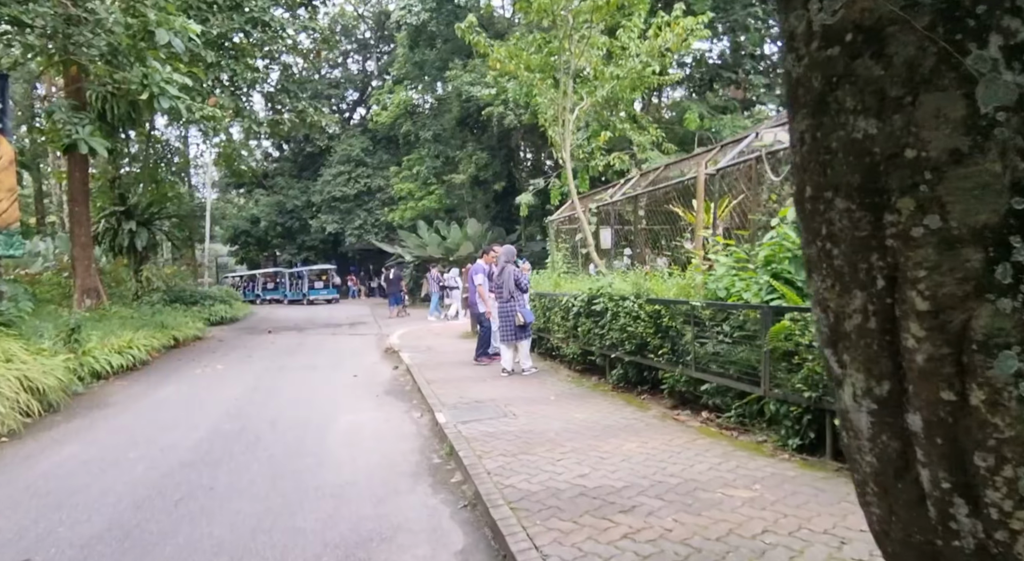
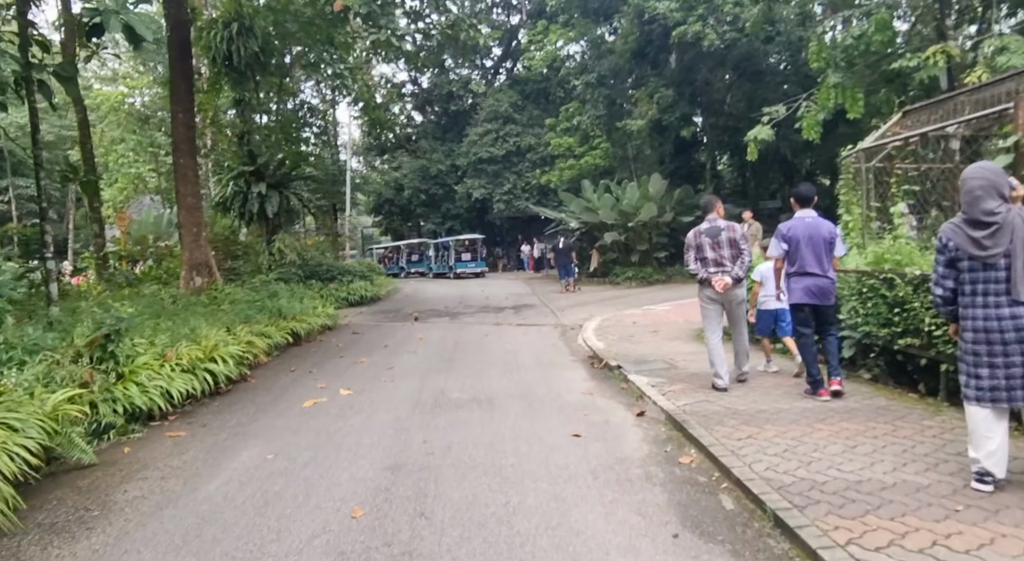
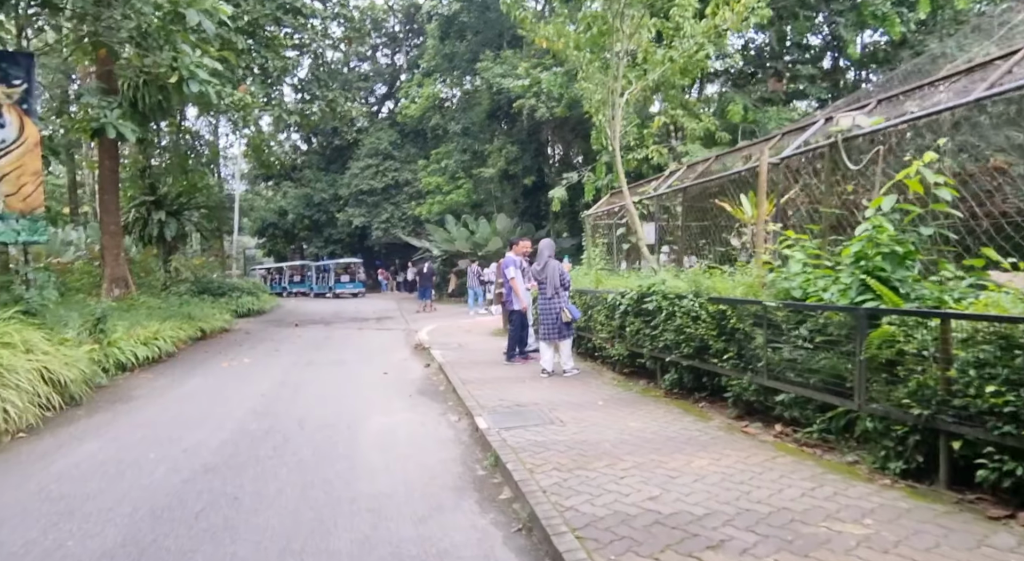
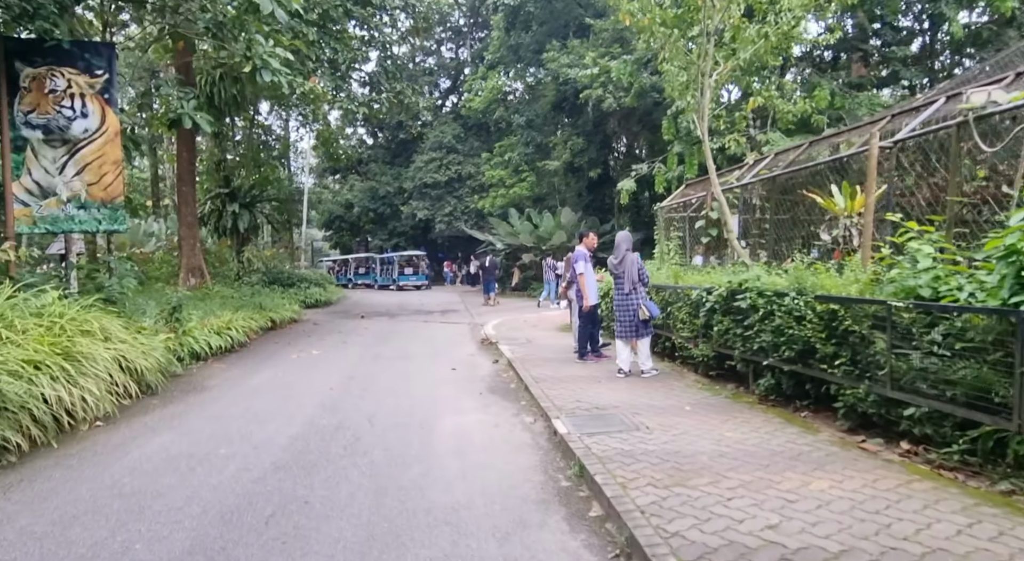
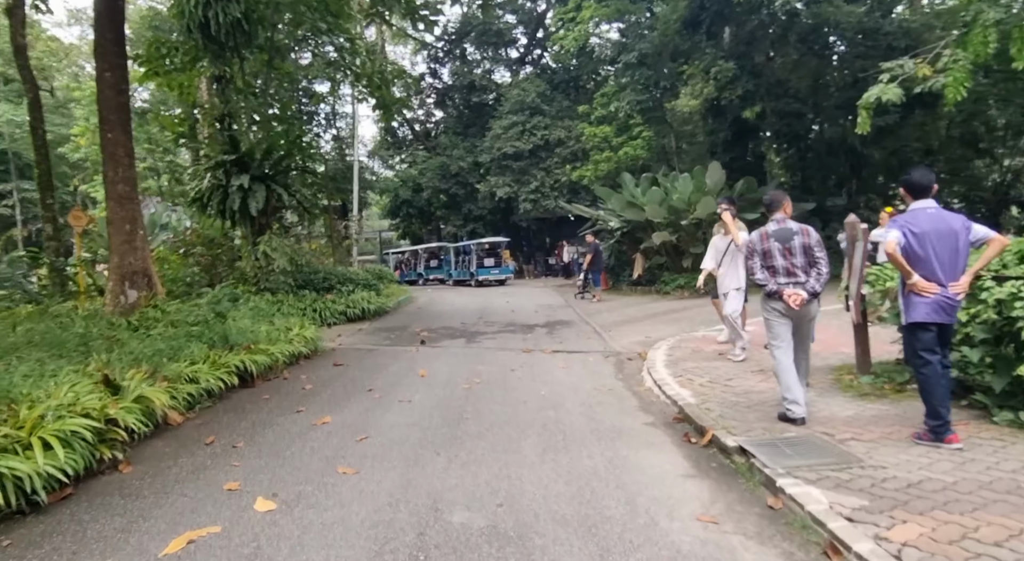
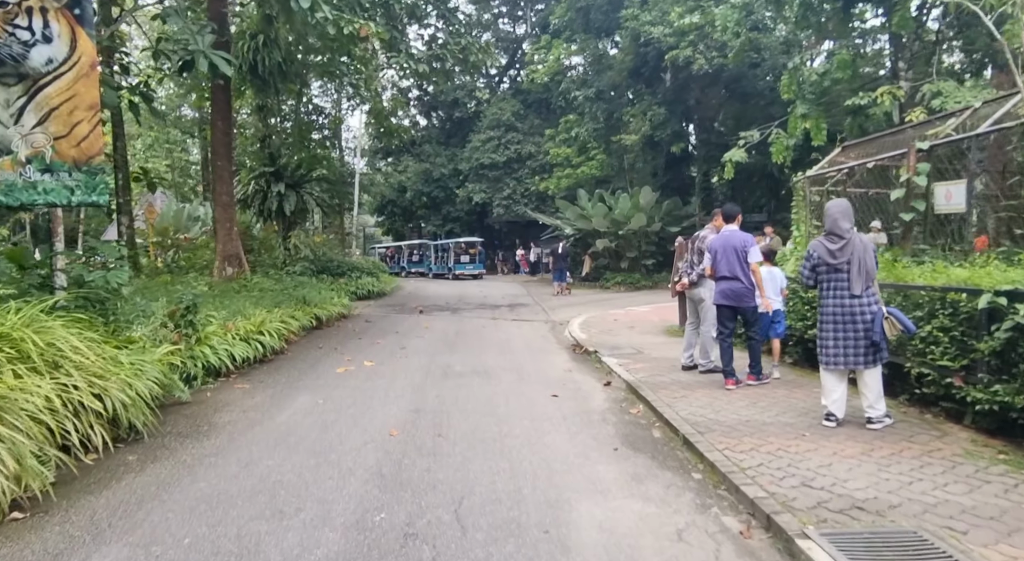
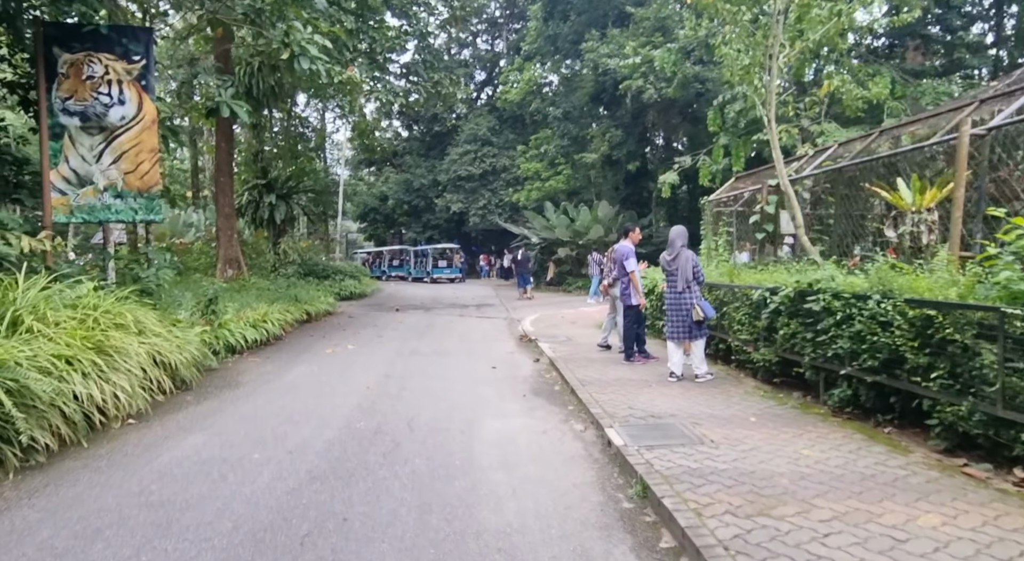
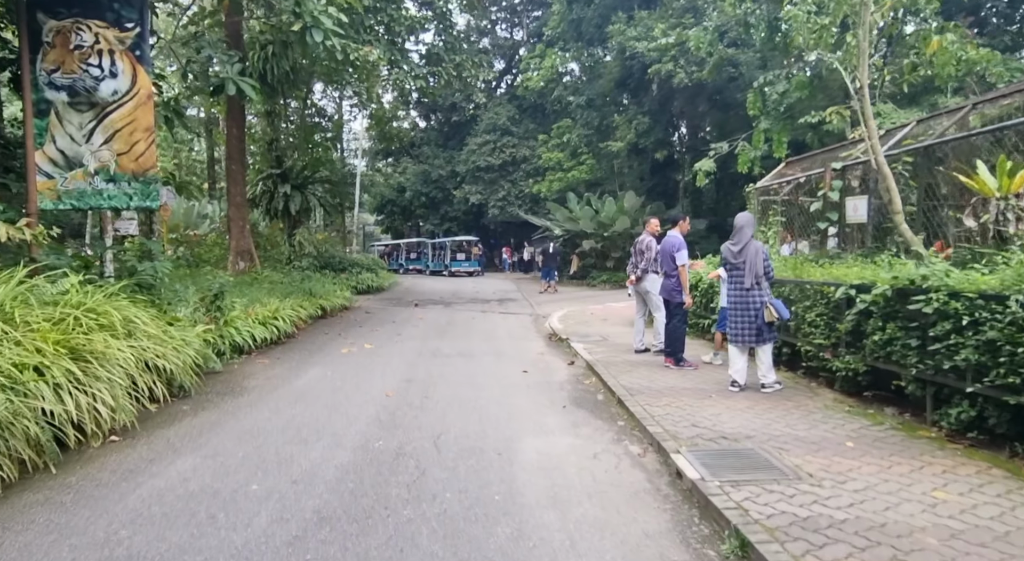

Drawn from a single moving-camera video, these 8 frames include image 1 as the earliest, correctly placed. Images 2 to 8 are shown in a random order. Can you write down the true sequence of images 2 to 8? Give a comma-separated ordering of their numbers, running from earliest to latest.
3, 4, 7, 8, 6, 2, 5
